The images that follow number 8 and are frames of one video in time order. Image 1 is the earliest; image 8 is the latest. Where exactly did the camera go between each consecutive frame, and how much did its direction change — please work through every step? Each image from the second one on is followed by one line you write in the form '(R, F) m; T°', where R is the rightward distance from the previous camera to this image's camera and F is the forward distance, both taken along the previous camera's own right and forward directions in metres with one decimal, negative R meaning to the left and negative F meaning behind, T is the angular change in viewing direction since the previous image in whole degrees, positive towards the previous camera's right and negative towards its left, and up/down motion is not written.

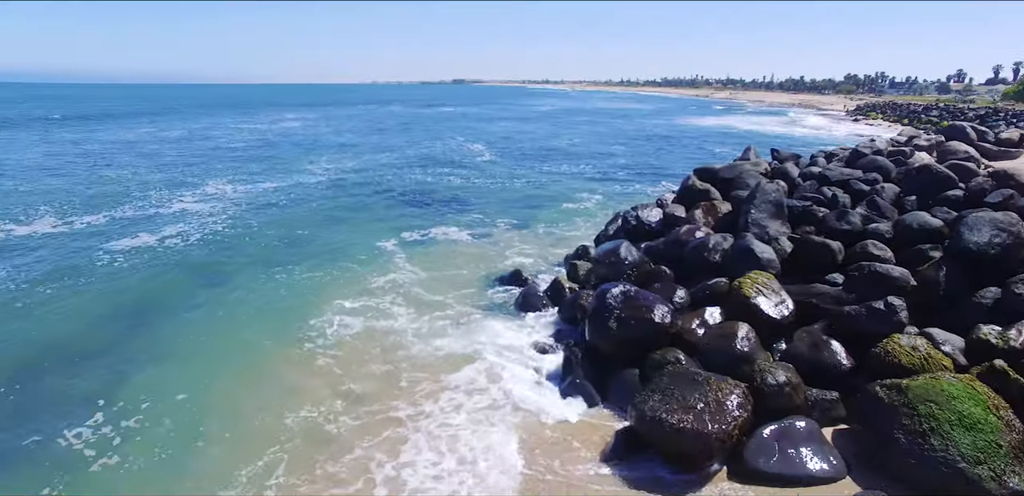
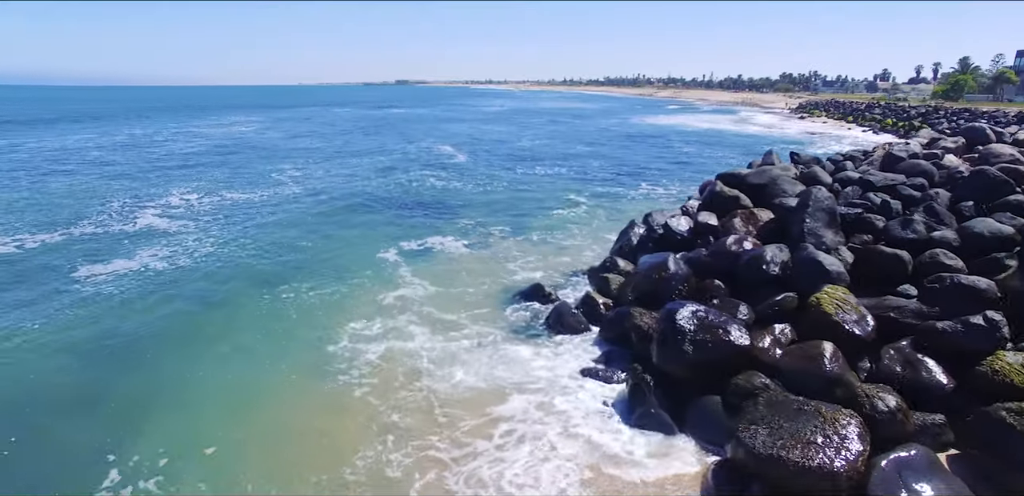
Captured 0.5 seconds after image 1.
(-1.4, +0.8) m; +5°
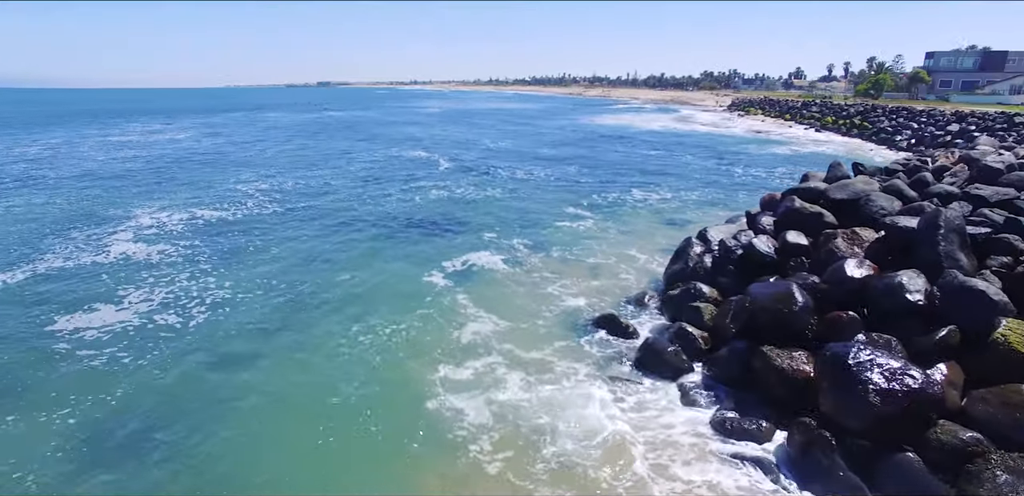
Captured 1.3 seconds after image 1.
(-2.4, +1.5) m; +6°
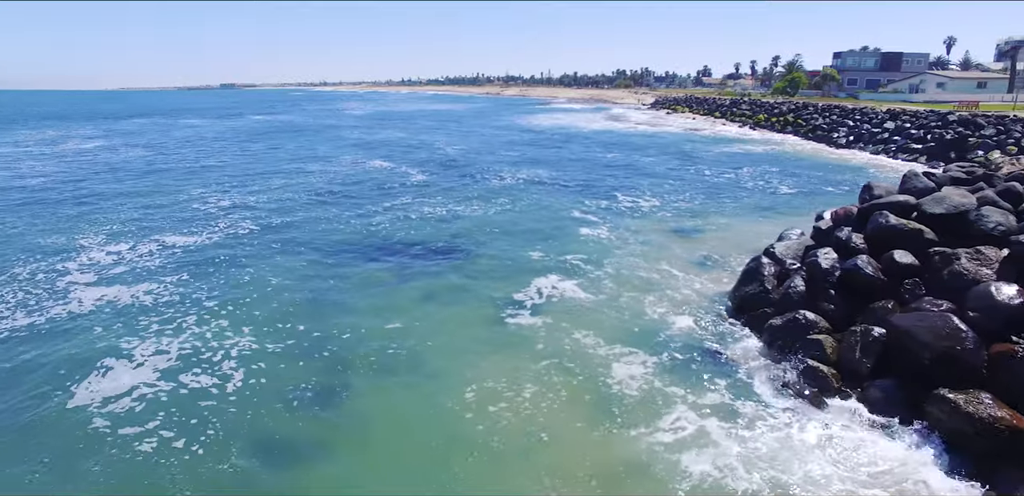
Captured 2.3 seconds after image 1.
(-2.6, +1.7) m; +7°
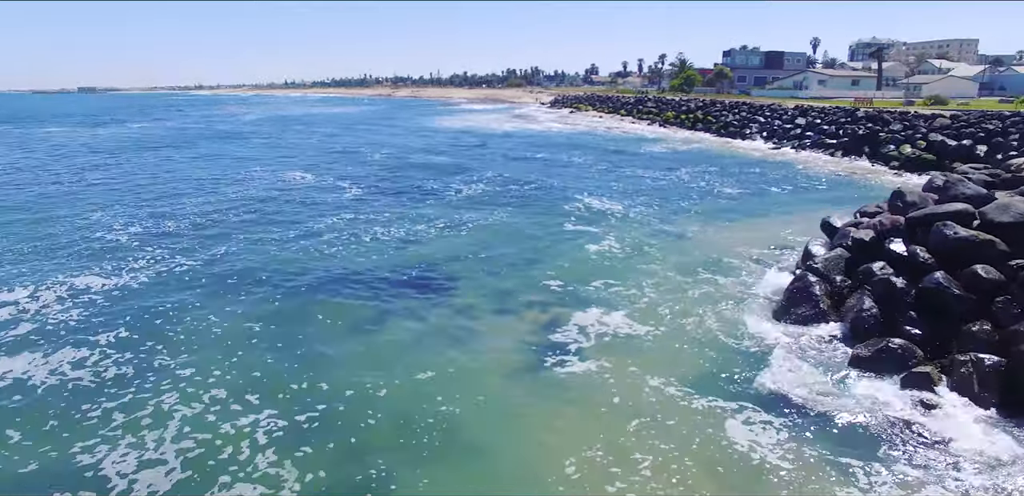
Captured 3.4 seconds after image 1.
(-2.2, +2.0) m; +9°
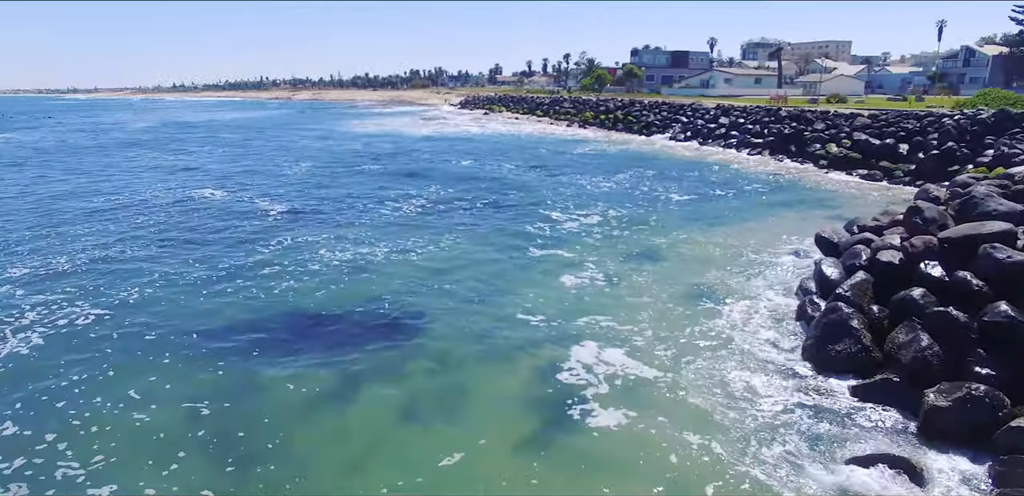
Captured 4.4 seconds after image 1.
(-1.3, +2.0) m; +8°
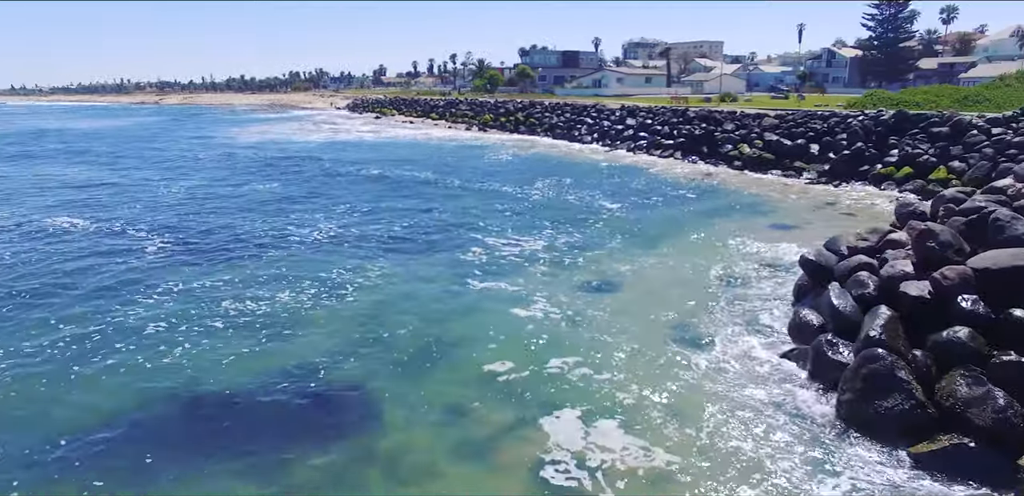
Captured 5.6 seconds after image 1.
(-1.2, +2.3) m; +9°
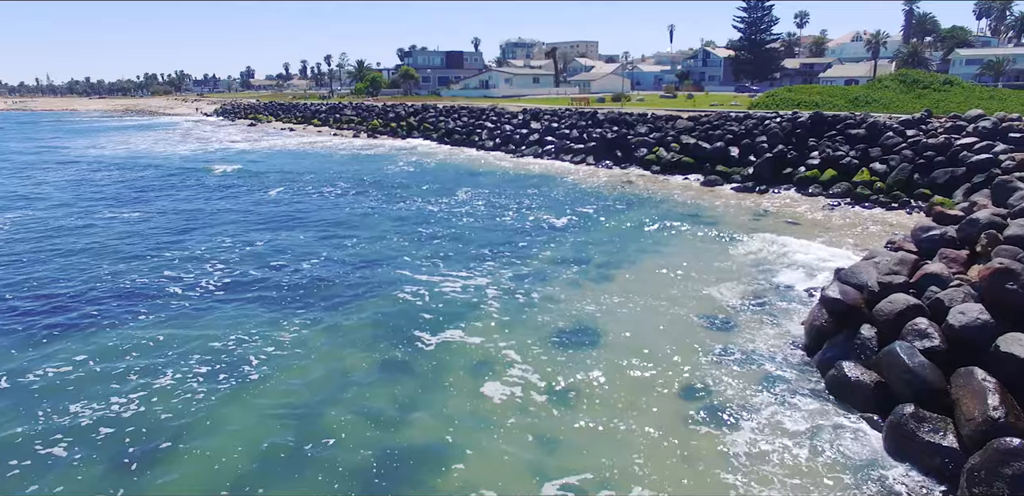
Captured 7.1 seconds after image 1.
(-1.3, +3.1) m; +10°
